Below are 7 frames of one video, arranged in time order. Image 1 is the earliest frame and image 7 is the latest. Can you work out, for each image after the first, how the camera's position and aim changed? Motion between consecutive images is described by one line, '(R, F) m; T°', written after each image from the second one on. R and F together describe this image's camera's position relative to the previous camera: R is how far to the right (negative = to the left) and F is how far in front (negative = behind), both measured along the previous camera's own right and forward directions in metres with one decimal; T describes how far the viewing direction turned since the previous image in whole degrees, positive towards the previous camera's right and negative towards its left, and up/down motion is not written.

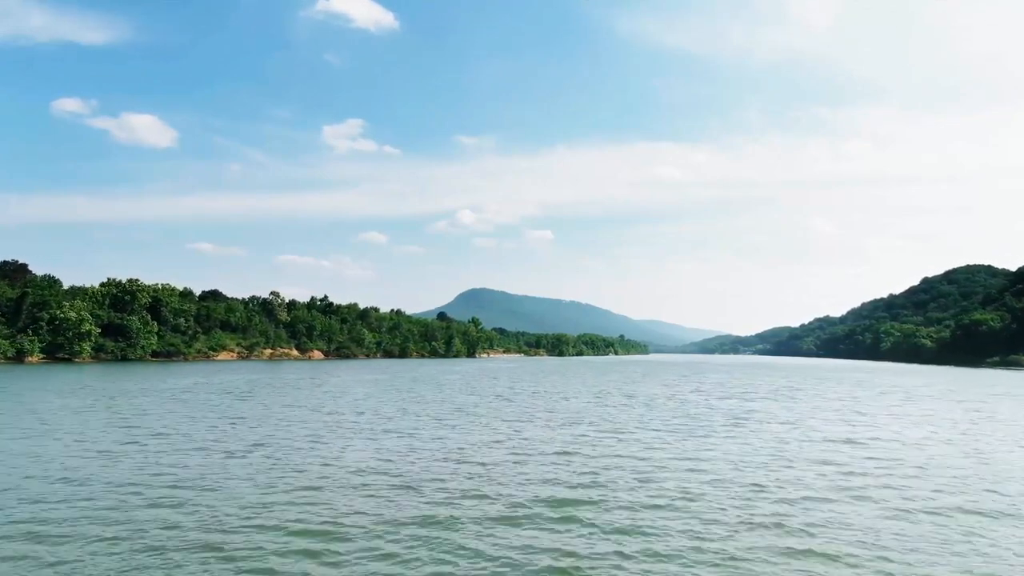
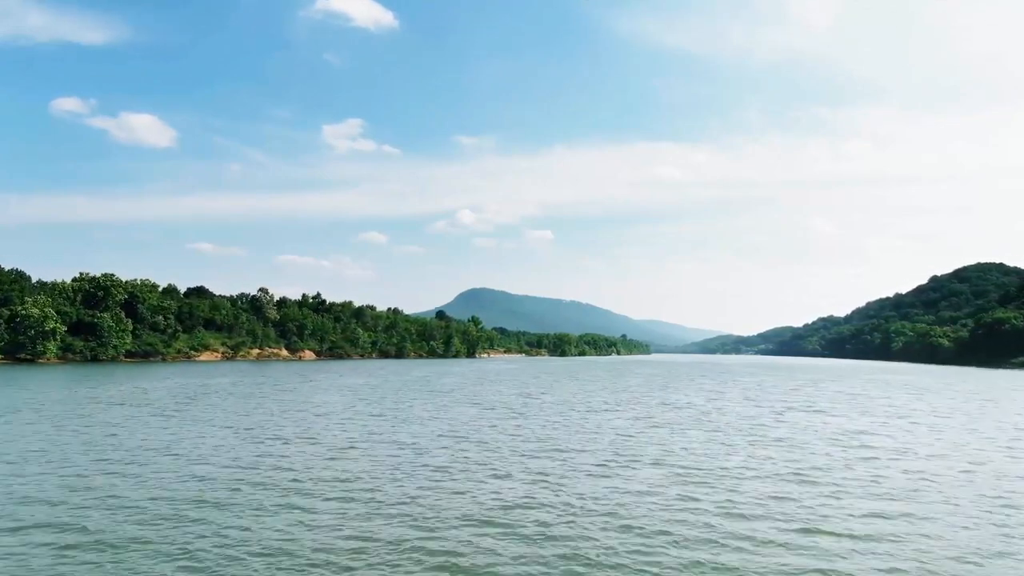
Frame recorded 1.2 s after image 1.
(-0.5, +8.0) m; 0°
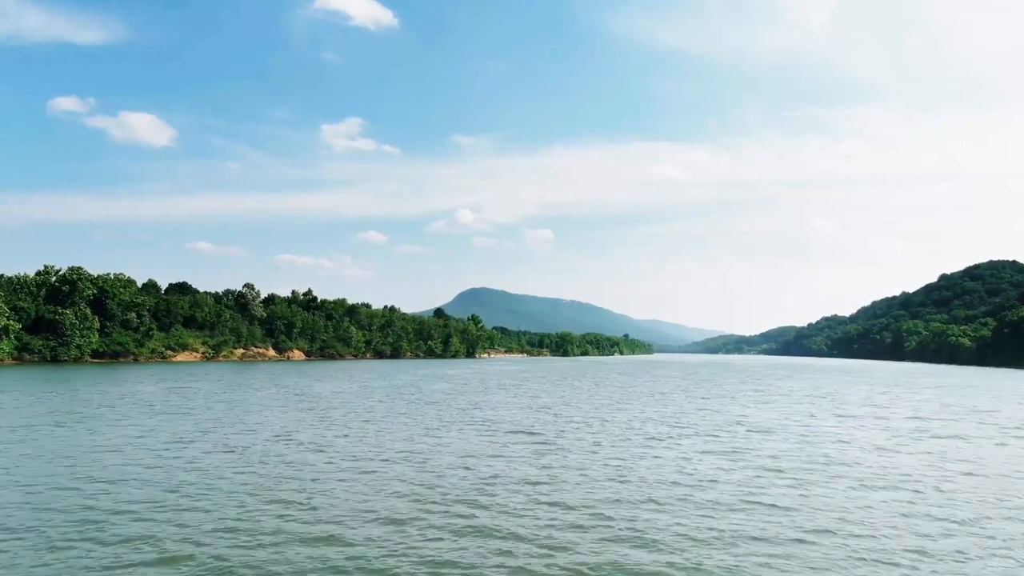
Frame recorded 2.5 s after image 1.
(-0.5, +8.8) m; 0°
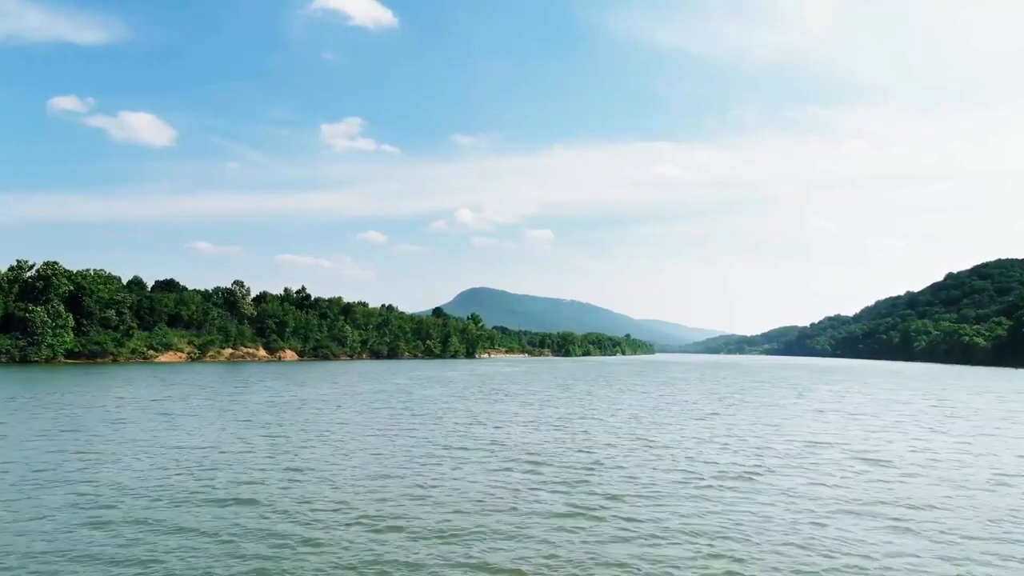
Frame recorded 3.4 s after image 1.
(-0.4, +5.8) m; 0°
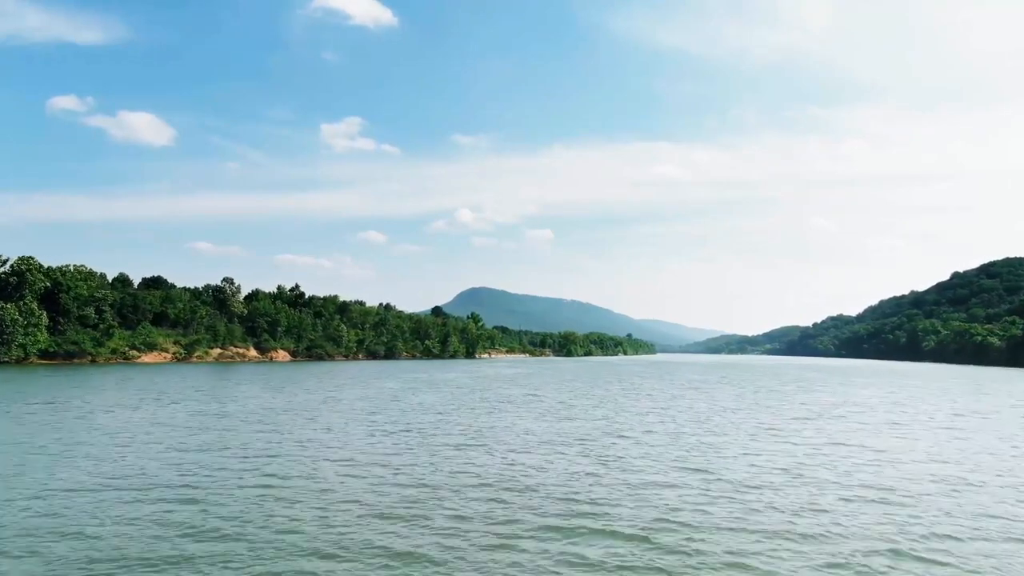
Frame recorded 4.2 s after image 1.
(-0.3, +5.2) m; 0°
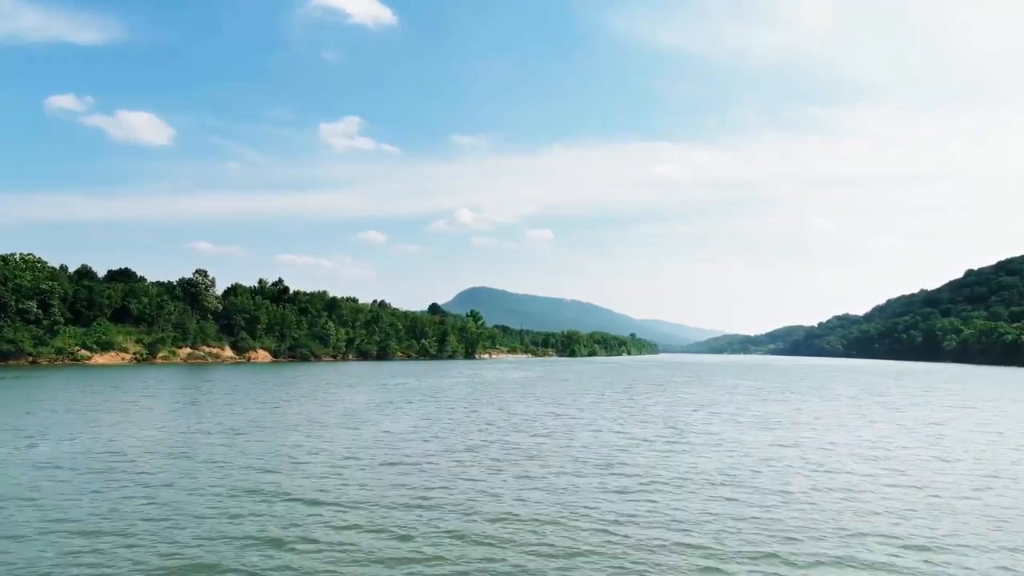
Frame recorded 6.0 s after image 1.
(-0.6, +11.7) m; 0°
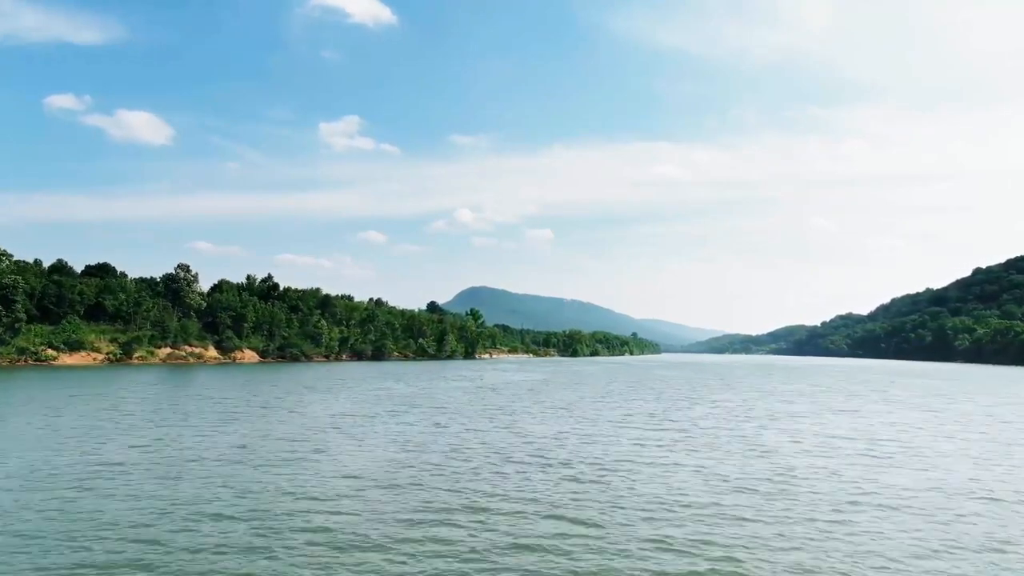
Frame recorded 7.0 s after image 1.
(-0.3, +6.5) m; 0°
